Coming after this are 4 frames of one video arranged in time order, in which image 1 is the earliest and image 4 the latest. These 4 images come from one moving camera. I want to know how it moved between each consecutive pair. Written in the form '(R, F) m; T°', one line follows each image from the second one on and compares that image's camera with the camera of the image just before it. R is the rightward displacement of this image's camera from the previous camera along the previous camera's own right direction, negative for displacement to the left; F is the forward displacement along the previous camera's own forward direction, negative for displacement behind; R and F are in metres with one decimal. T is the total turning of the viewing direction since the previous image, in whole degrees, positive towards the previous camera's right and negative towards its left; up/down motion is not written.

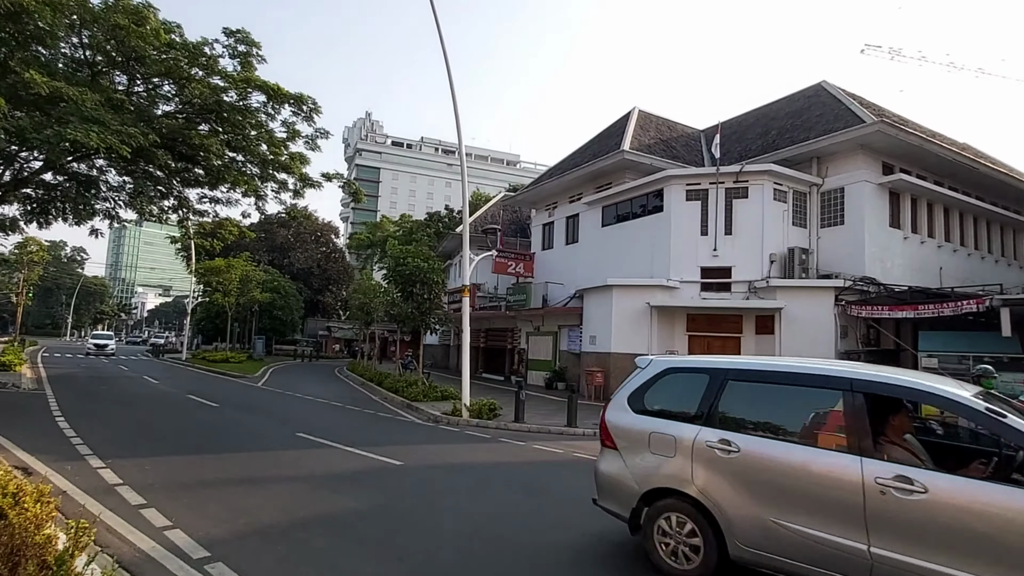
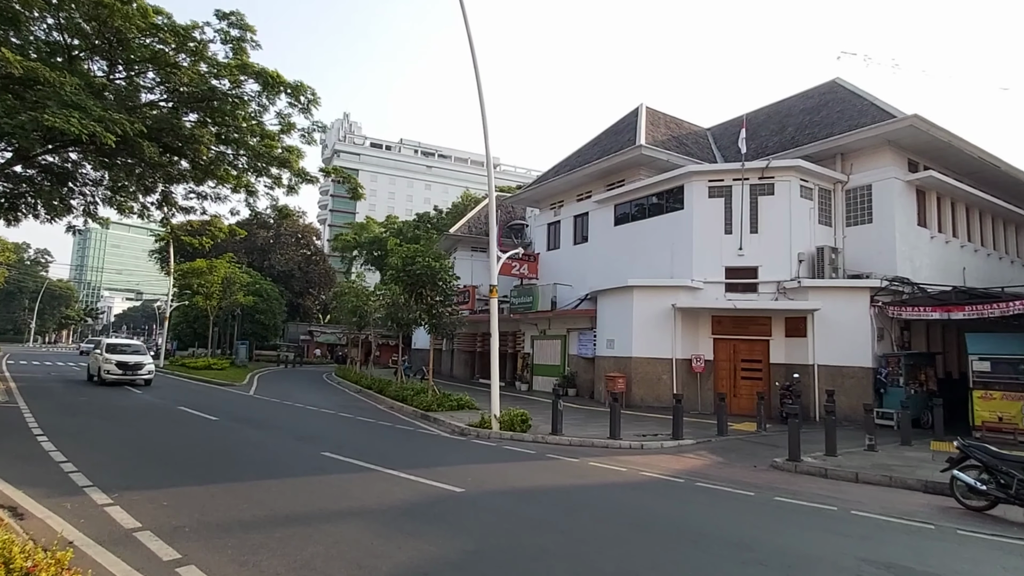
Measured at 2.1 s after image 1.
(-1.2, +1.1) m; +2°
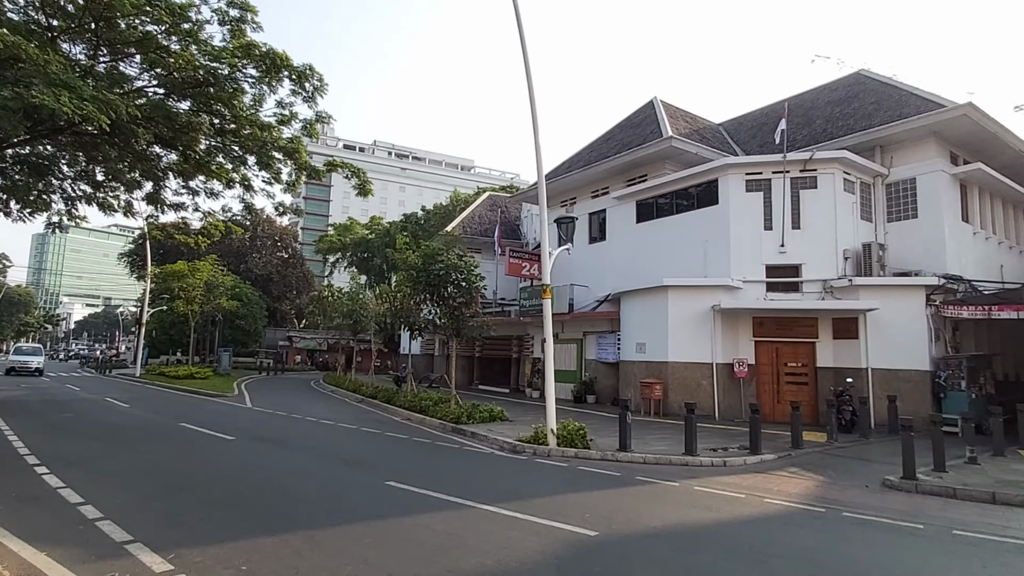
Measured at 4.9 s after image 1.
(-1.6, +1.3) m; +3°
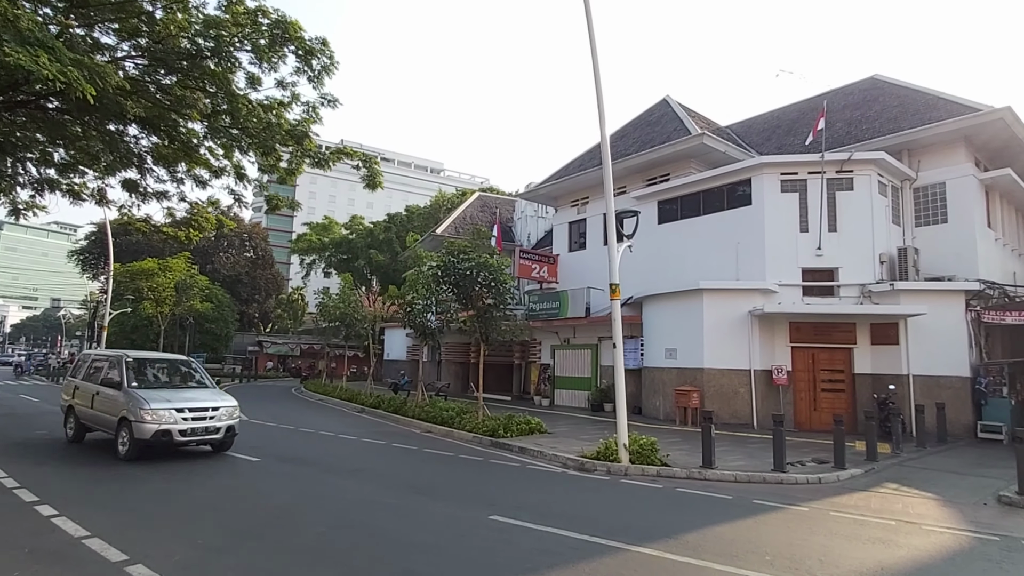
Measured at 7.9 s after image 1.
(-1.8, +1.0) m; +4°
